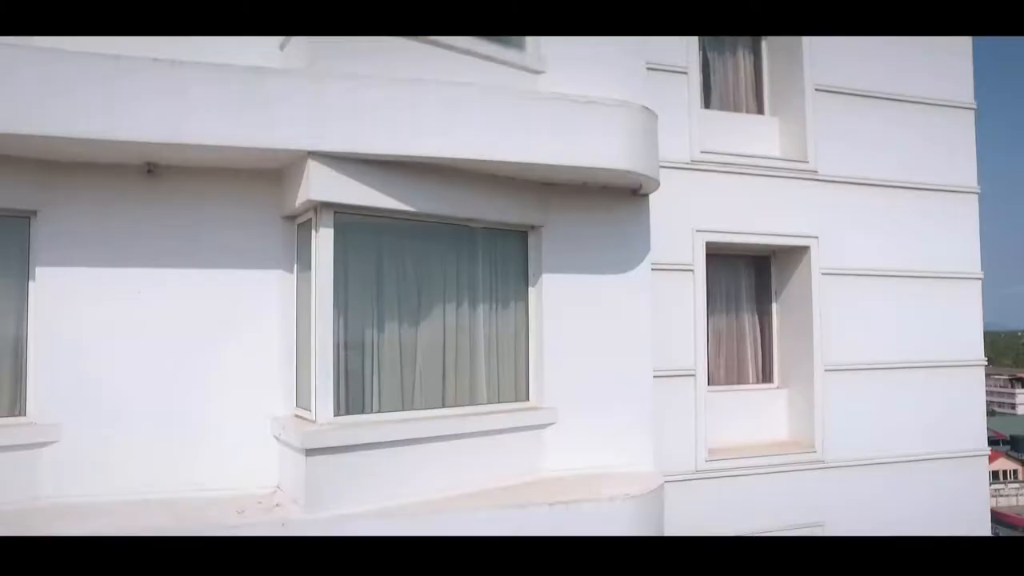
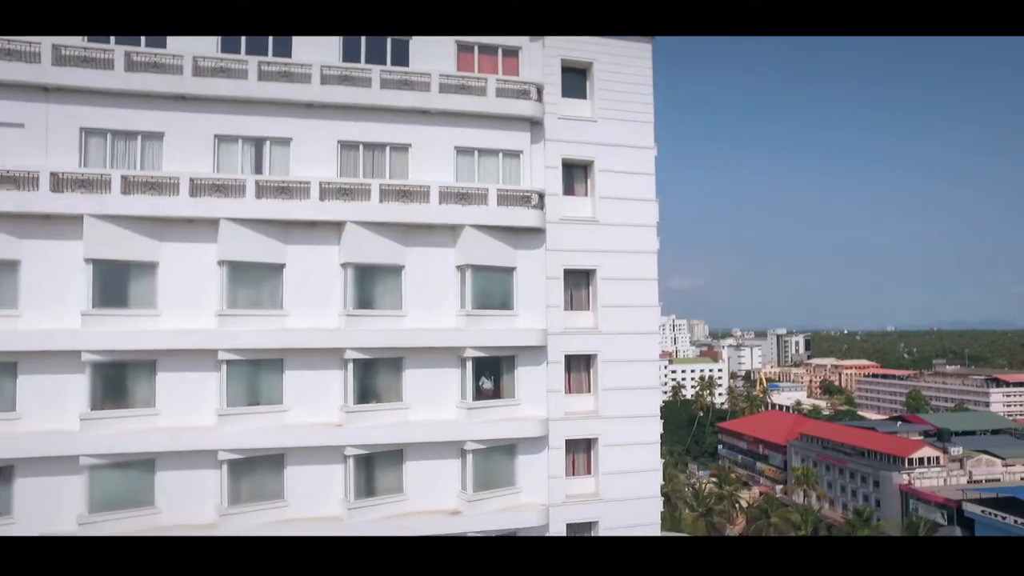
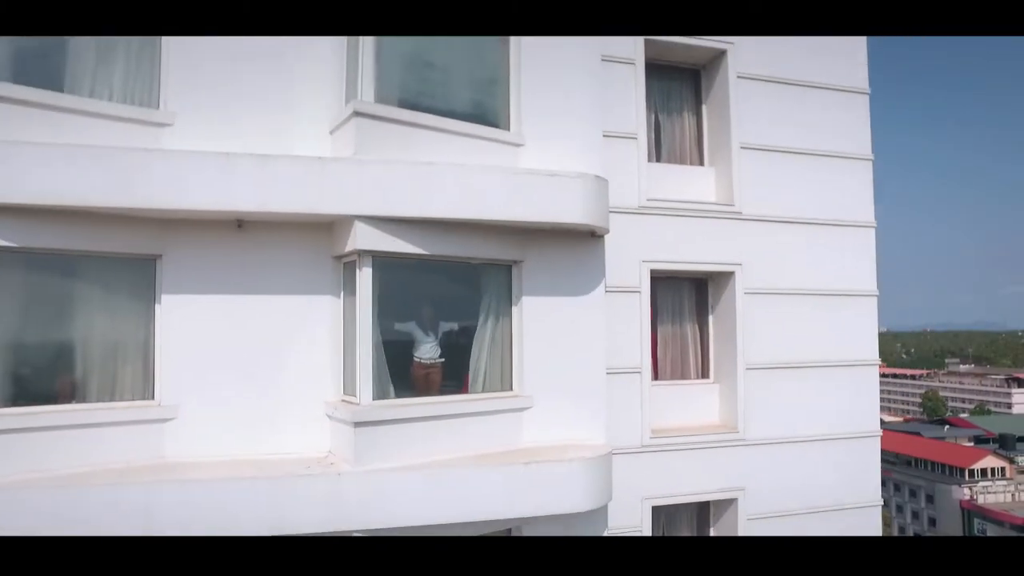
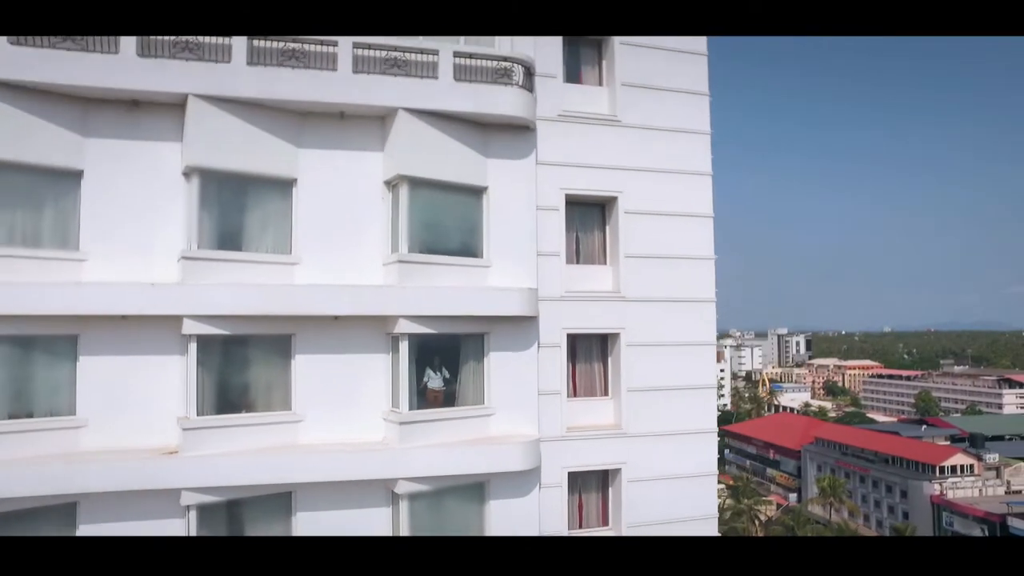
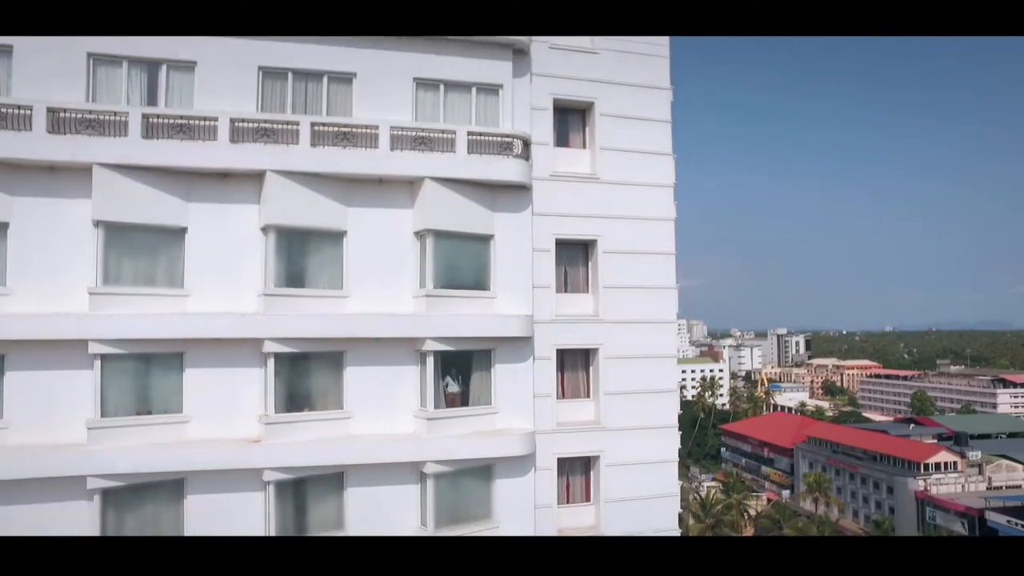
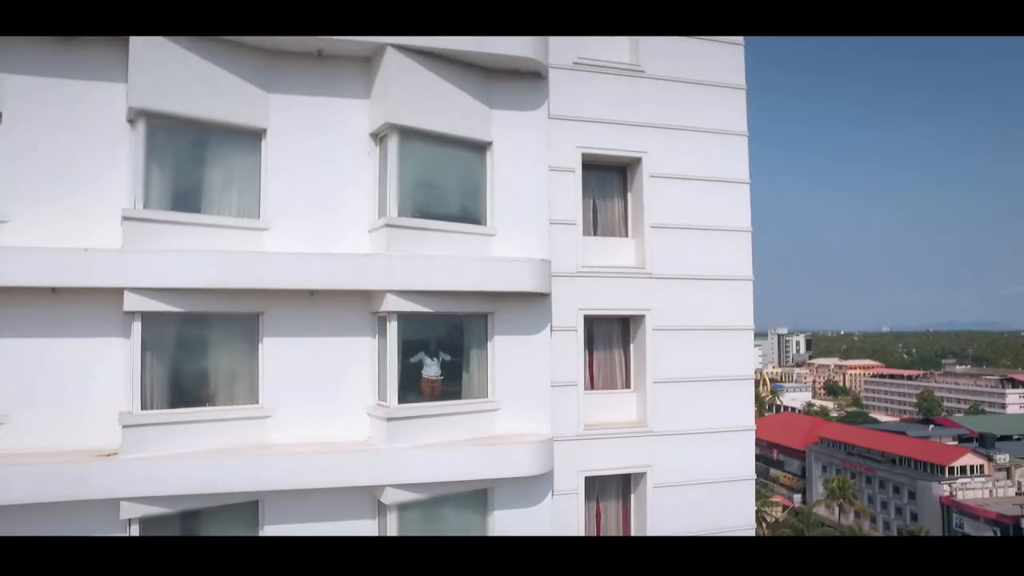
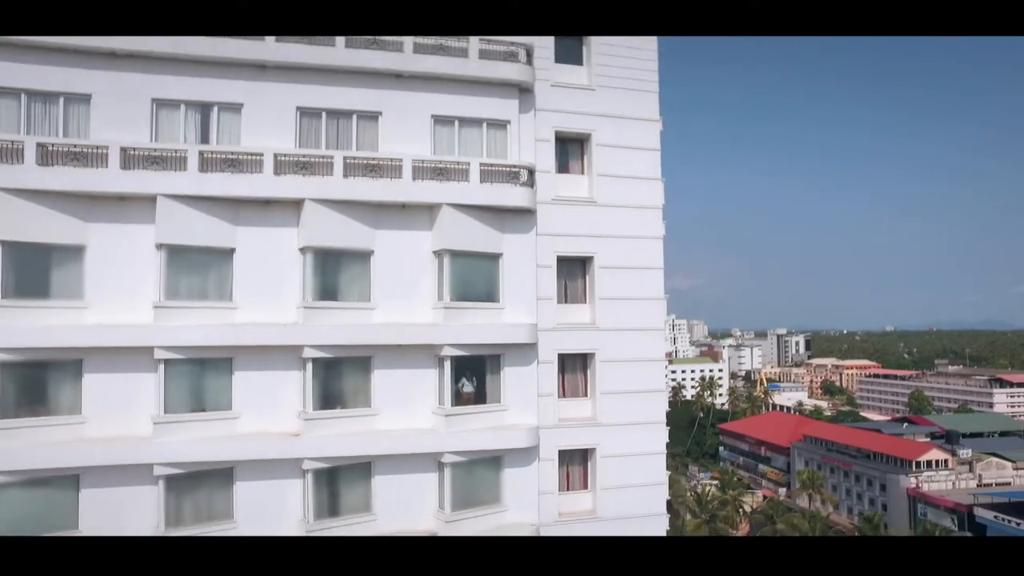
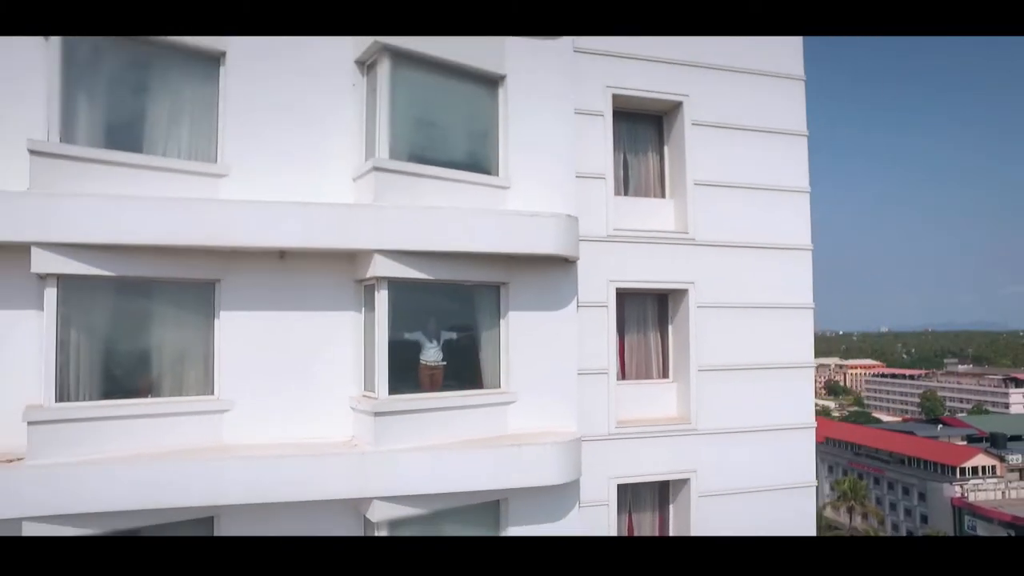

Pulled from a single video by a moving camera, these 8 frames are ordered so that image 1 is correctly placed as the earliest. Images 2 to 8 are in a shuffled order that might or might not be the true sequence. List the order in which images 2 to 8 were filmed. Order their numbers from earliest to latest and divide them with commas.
3, 8, 6, 4, 5, 7, 2
